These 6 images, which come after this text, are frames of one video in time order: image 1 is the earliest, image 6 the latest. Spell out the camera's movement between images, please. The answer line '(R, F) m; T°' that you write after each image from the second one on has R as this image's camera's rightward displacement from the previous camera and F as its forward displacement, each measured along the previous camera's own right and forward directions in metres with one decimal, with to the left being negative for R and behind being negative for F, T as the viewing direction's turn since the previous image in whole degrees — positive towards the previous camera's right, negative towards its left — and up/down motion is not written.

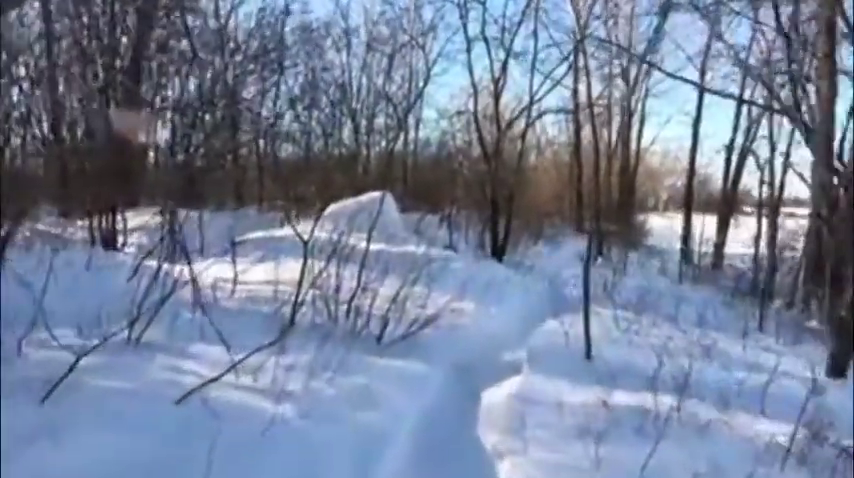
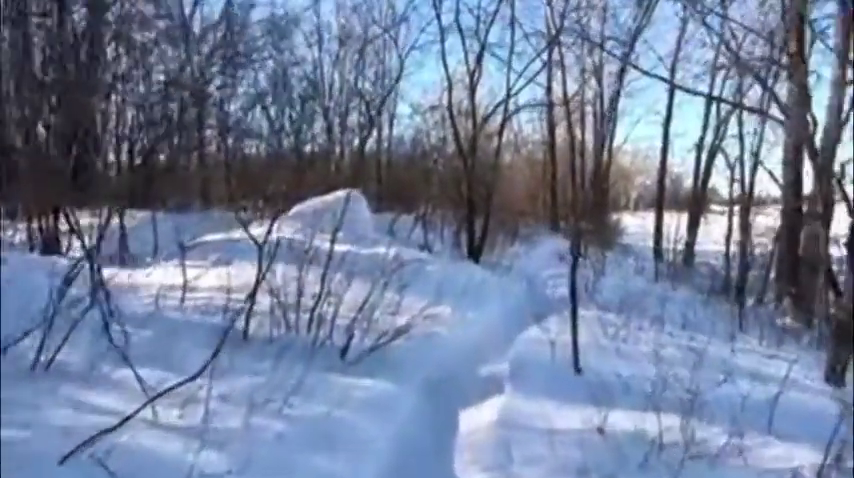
(+0.1, +0.6) m; +3°
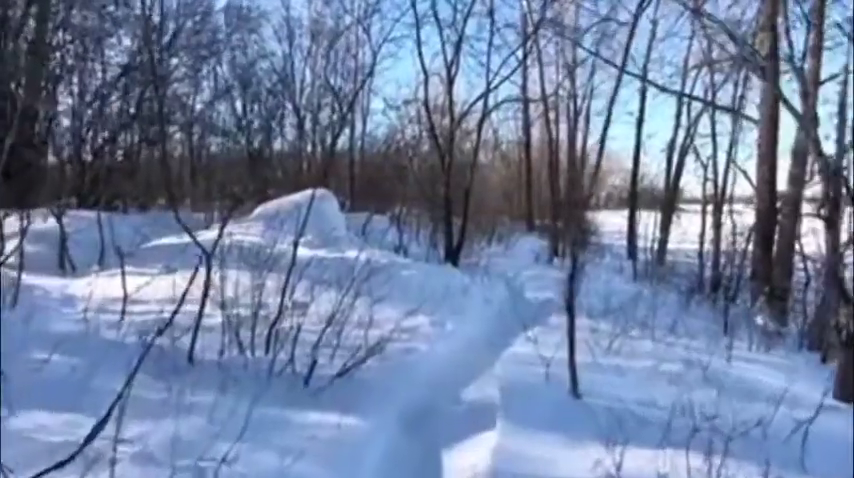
(0.0, +0.7) m; +3°
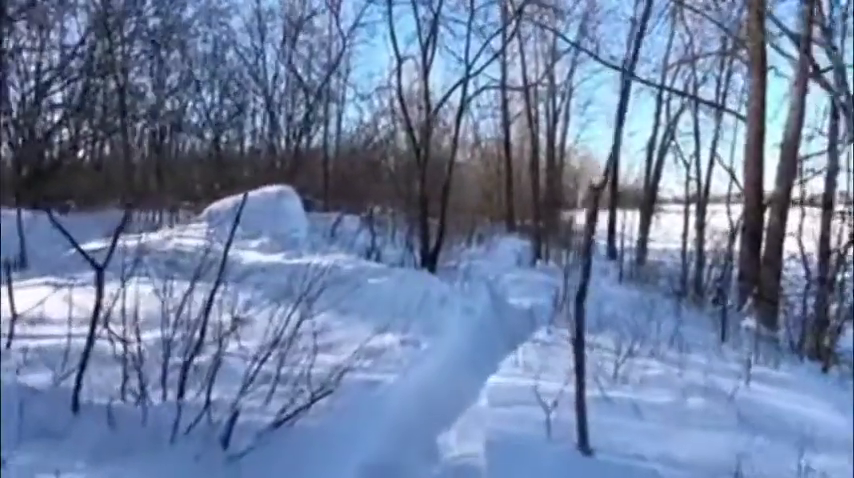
(+0.1, +1.1) m; +3°
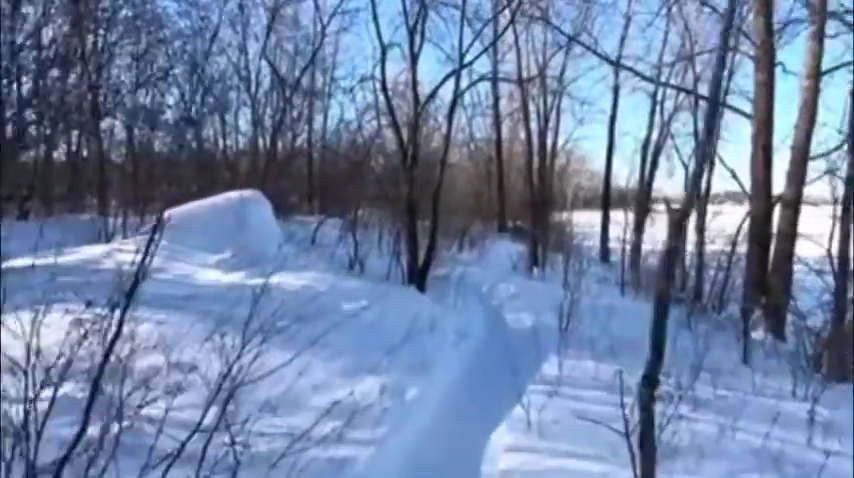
(0.0, +1.2) m; +1°
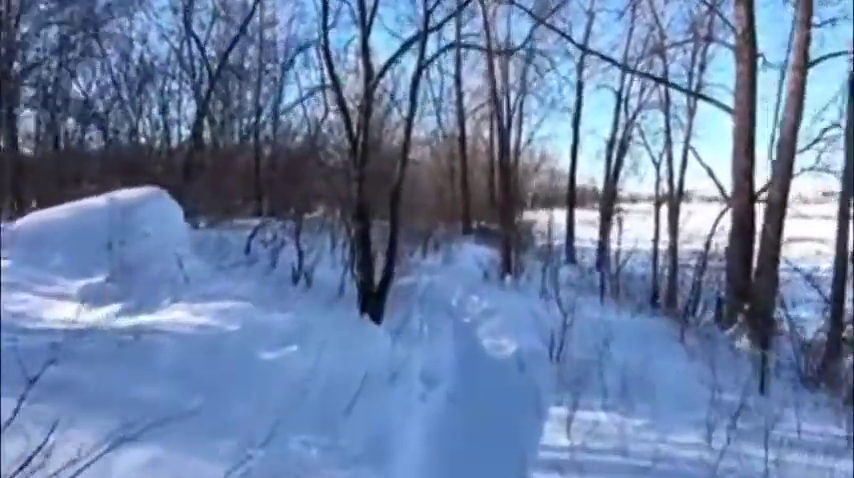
(+0.1, +1.9) m; +5°
